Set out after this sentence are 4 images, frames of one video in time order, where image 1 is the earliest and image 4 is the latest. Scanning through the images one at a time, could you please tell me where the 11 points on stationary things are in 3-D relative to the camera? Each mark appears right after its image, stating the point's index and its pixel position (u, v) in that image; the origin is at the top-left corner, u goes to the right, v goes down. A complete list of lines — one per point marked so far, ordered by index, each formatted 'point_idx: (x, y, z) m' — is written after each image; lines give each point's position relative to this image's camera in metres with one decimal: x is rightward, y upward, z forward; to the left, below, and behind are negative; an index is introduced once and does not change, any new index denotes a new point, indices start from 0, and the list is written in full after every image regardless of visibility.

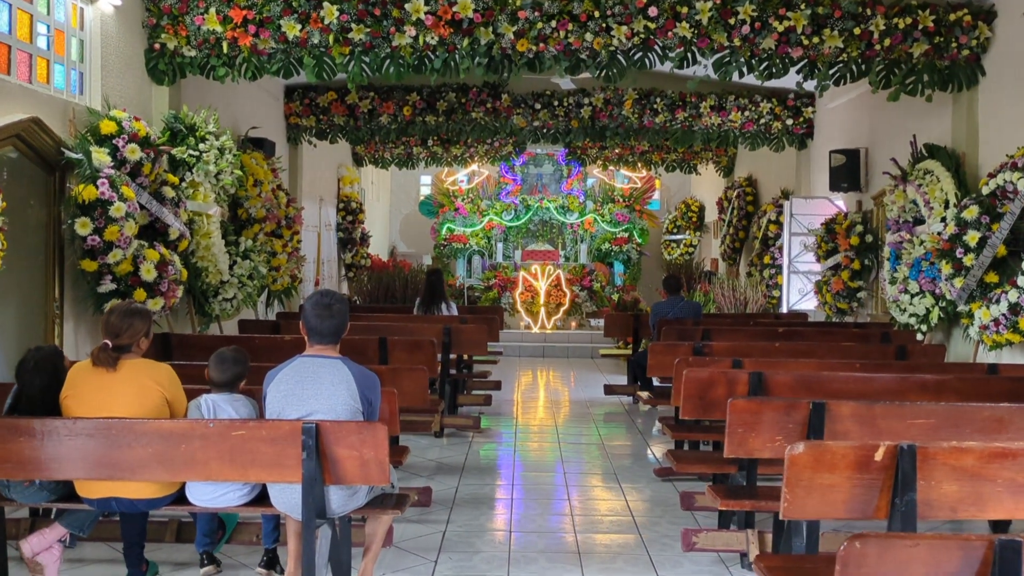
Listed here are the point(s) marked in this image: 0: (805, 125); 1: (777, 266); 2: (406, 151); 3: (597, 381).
0: (+2.5, +1.4, +9.3) m
1: (+2.4, +0.2, +9.6) m
2: (-1.2, +1.6, +12.2) m
3: (+0.8, -0.8, +9.6) m
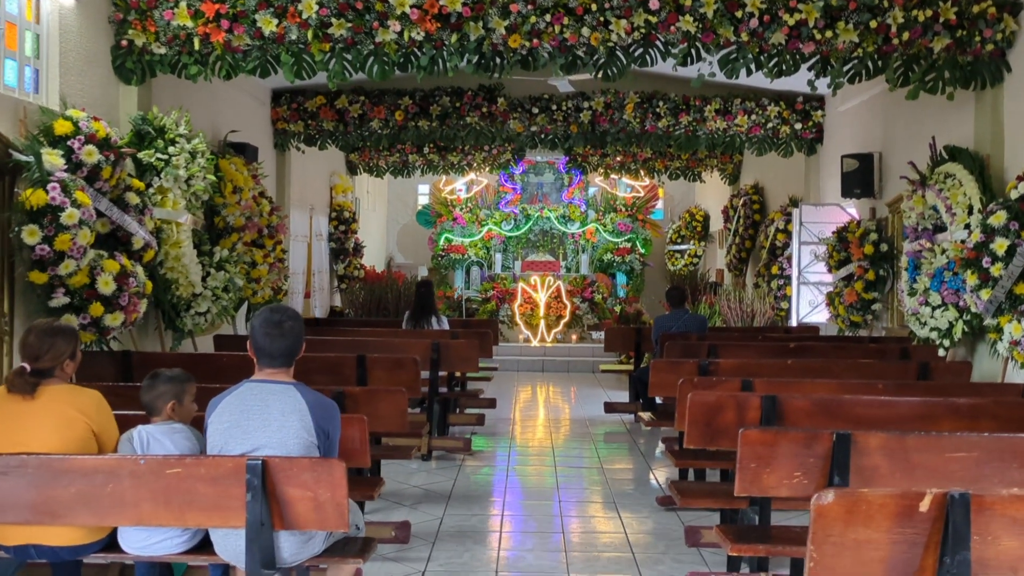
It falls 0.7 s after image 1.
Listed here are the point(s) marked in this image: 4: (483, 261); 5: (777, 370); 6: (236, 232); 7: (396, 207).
0: (+2.5, +1.3, +8.9) m
1: (+2.3, +0.1, +9.2) m
2: (-1.2, +1.4, +11.8) m
3: (+0.7, -0.9, +9.2) m
4: (-0.4, +0.4, +14.5) m
5: (+1.2, -0.4, +5.0) m
6: (-1.6, +0.3, +6.3) m
7: (-1.8, +1.2, +16.1) m
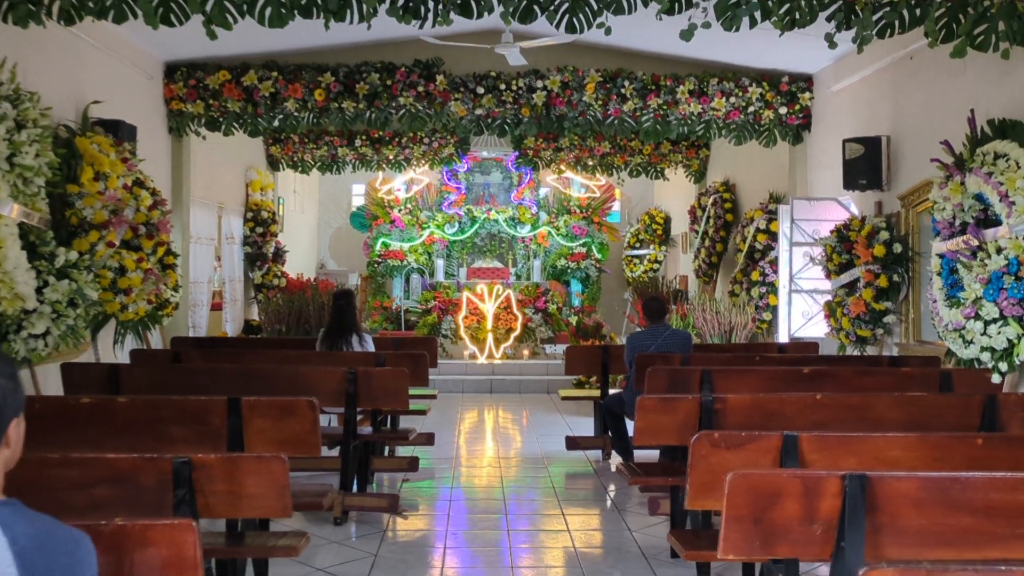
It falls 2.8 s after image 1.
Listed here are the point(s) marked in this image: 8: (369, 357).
0: (+2.1, +1.2, +7.7) m
1: (+1.9, 0.0, +8.0) m
2: (-1.8, +1.3, +10.5) m
3: (+0.3, -1.0, +7.9) m
4: (-1.1, +0.3, +13.1) m
5: (+1.0, -0.4, +3.7) m
6: (-1.9, +0.3, +4.9) m
7: (-2.5, +1.1, +14.7) m
8: (-0.7, -0.4, +5.2) m
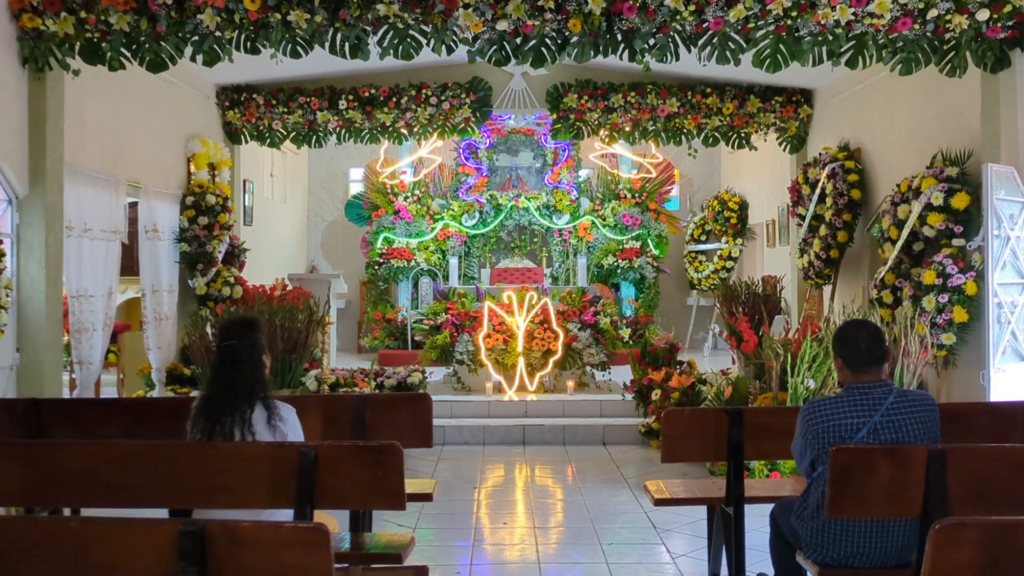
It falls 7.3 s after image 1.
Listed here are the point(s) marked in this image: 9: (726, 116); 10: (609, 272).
0: (+2.3, +1.2, +4.9) m
1: (+2.1, 0.0, +5.2) m
2: (-1.5, +1.3, +7.8) m
3: (+0.5, -1.1, +5.2) m
4: (-0.7, +0.2, +10.4) m
5: (+1.1, -0.5, +0.9) m
6: (-1.8, +0.2, +2.2) m
7: (-2.2, +1.0, +12.0) m
8: (-0.5, -0.4, +2.5) m
9: (+1.6, +1.2, +7.6) m
10: (+0.9, +0.2, +10.1) m
